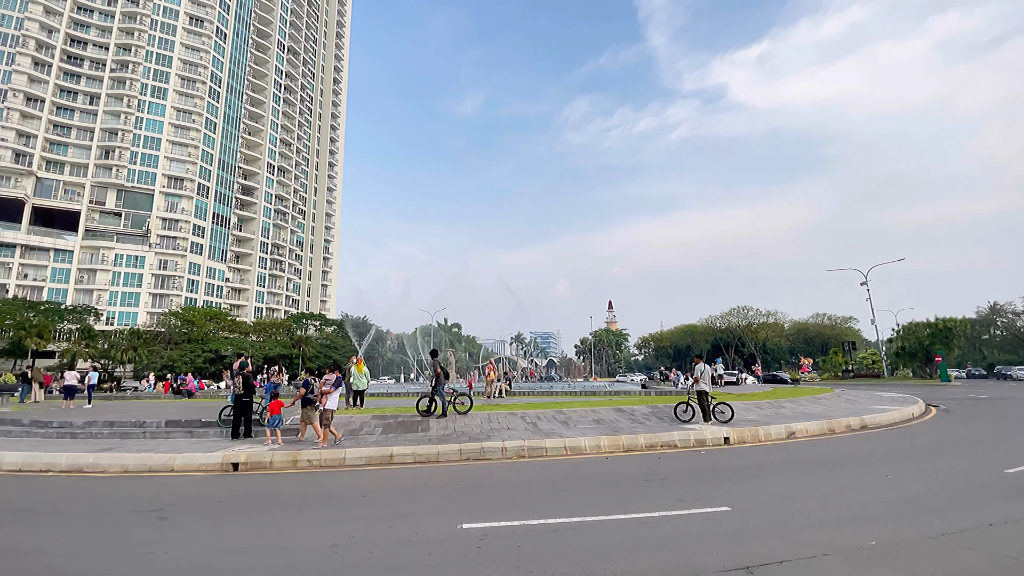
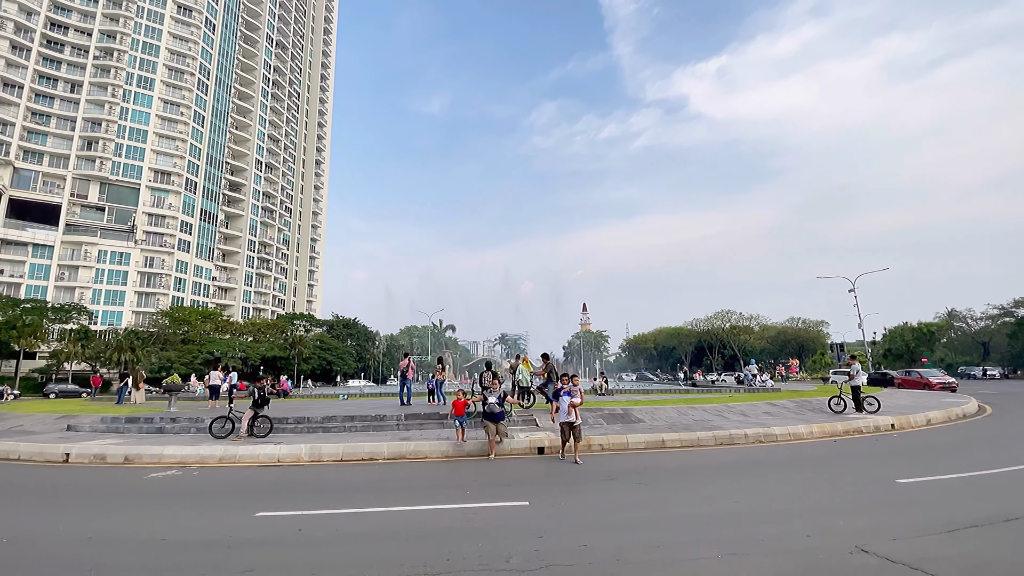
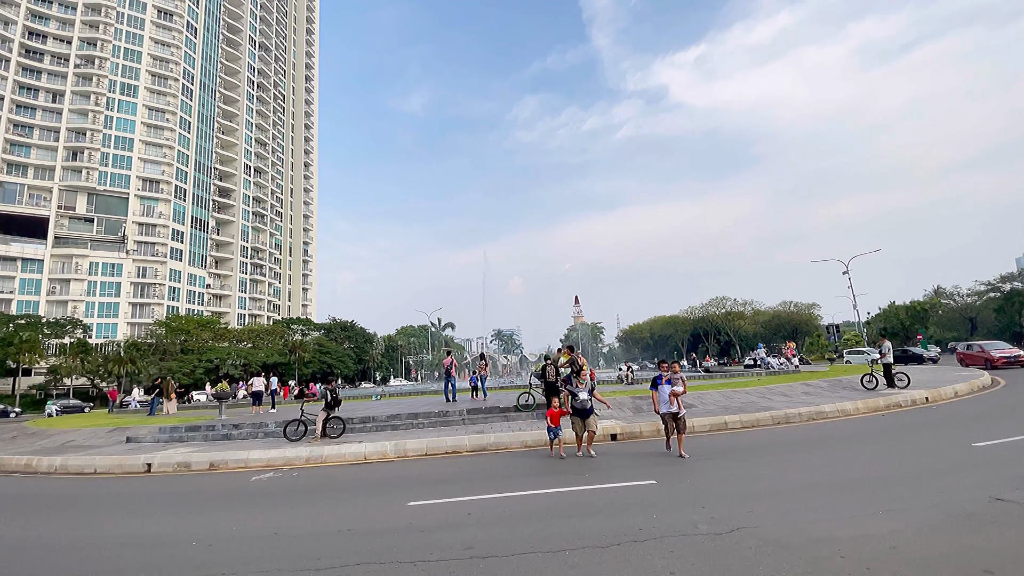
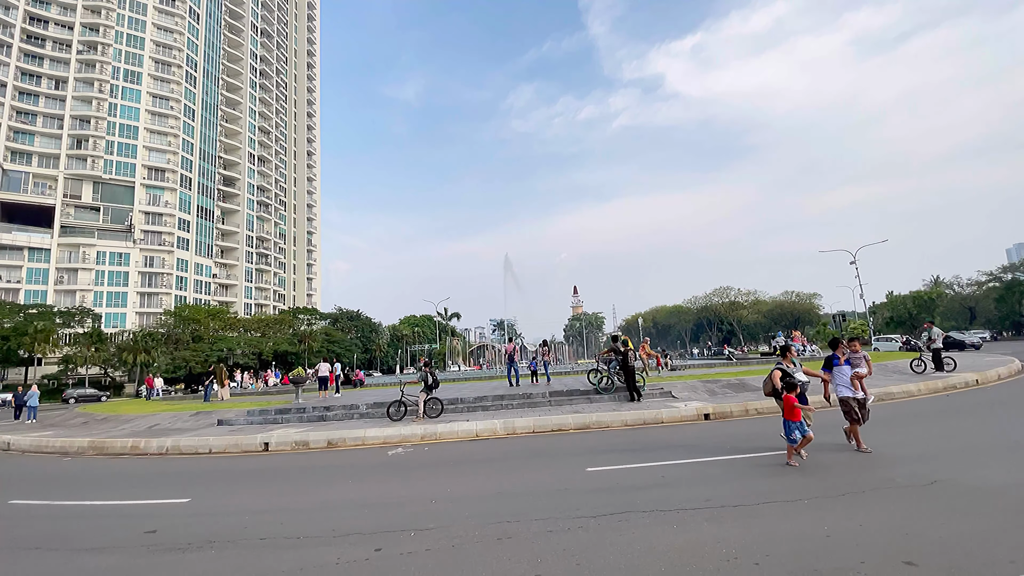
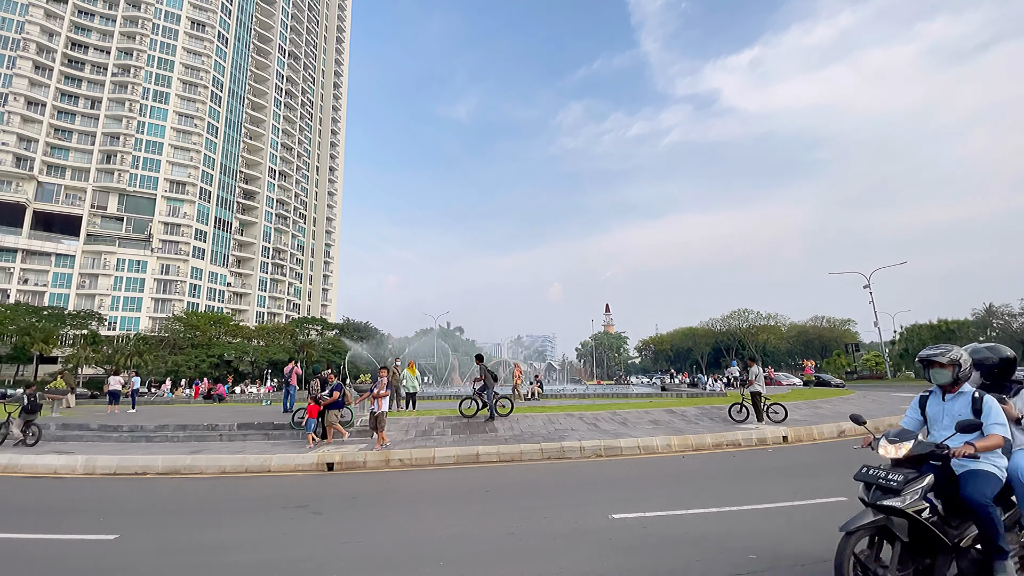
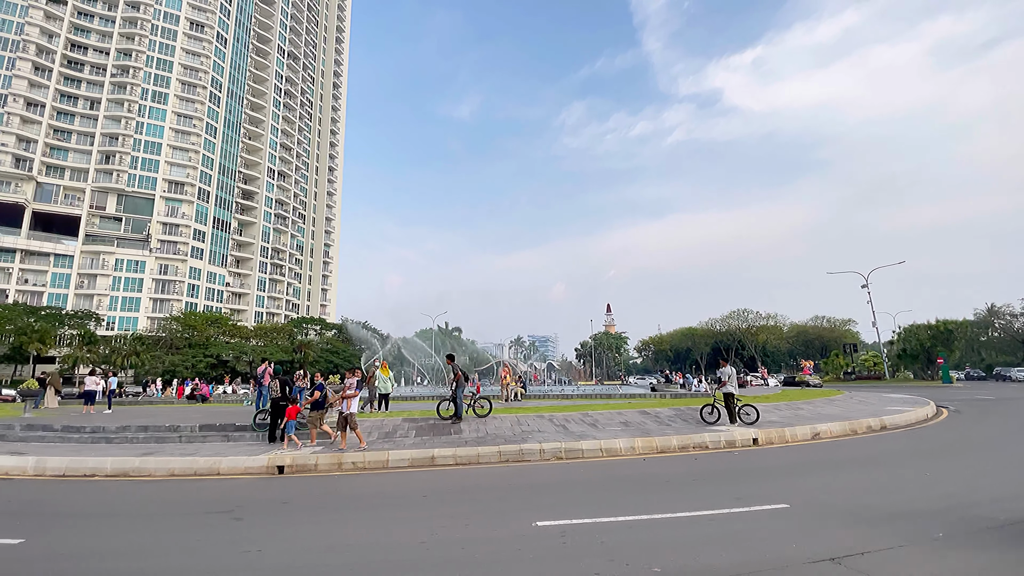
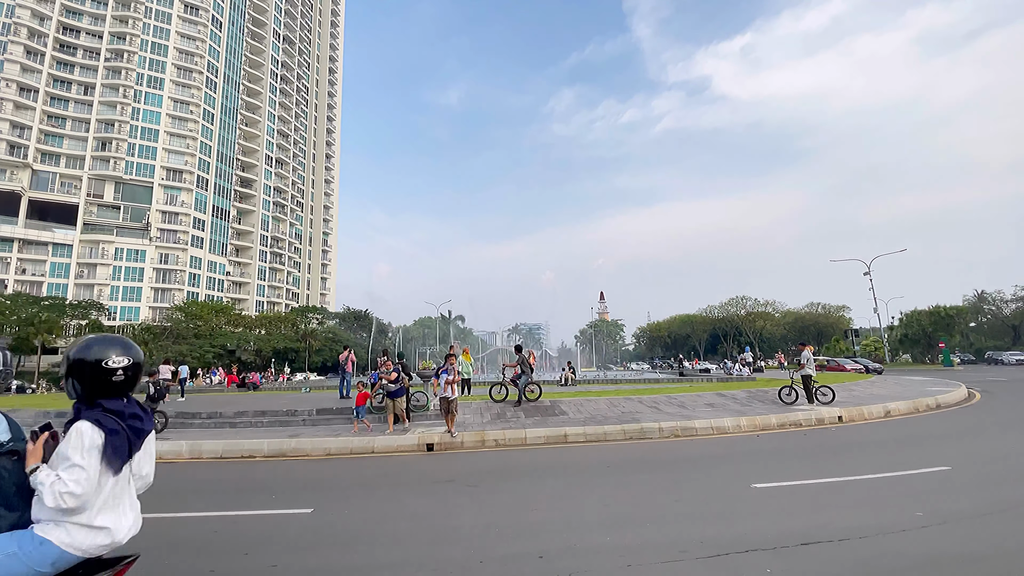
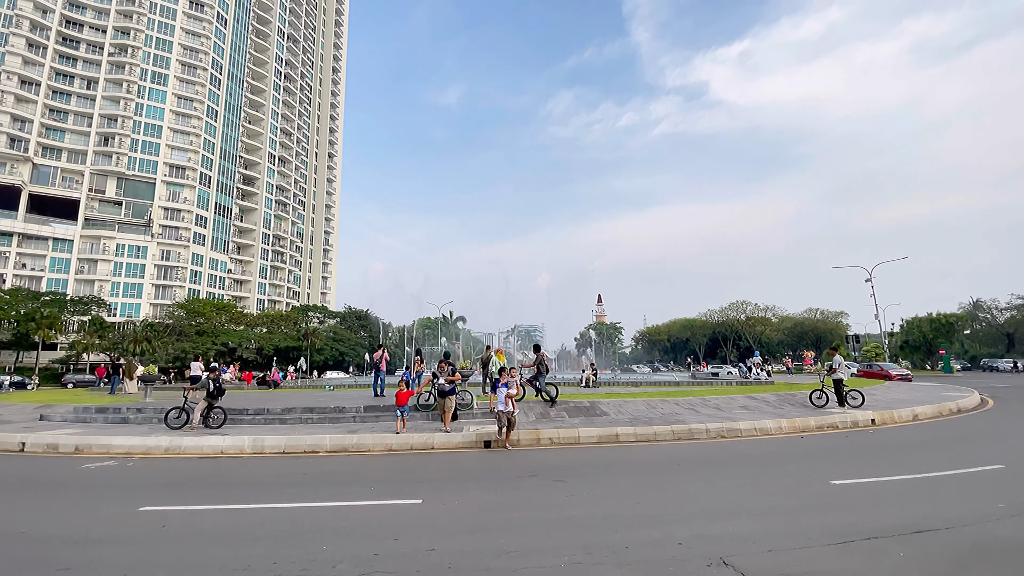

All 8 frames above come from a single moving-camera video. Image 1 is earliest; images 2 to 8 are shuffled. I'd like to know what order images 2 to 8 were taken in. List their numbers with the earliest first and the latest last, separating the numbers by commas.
6, 5, 7, 8, 2, 3, 4
